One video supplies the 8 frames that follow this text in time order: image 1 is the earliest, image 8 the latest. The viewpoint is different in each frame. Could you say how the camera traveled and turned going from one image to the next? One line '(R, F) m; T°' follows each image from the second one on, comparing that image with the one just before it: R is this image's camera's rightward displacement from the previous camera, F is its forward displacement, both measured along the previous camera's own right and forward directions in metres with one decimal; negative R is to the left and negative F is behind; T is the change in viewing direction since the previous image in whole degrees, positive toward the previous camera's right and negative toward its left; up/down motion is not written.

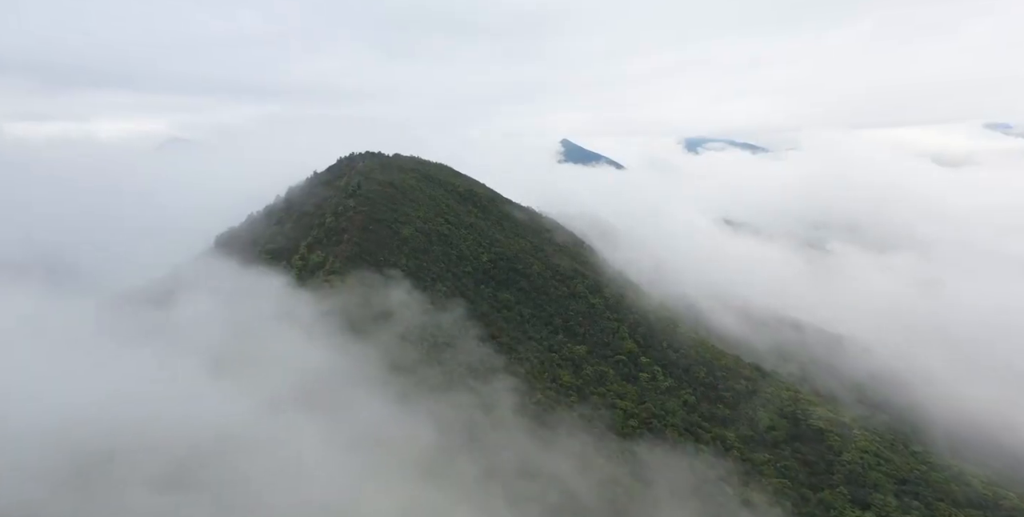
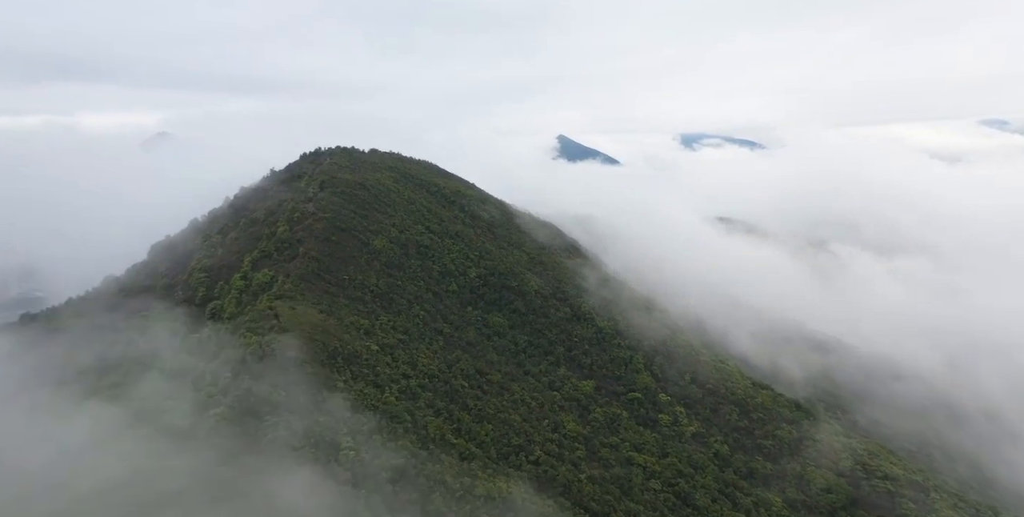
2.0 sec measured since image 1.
(+0.5, +11.8) m; 0°
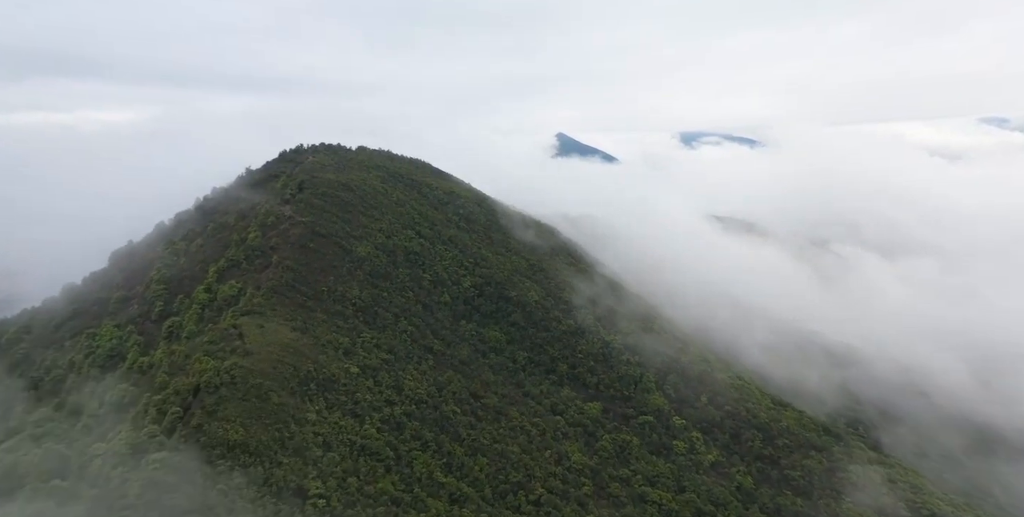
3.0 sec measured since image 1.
(+0.1, +5.6) m; 0°
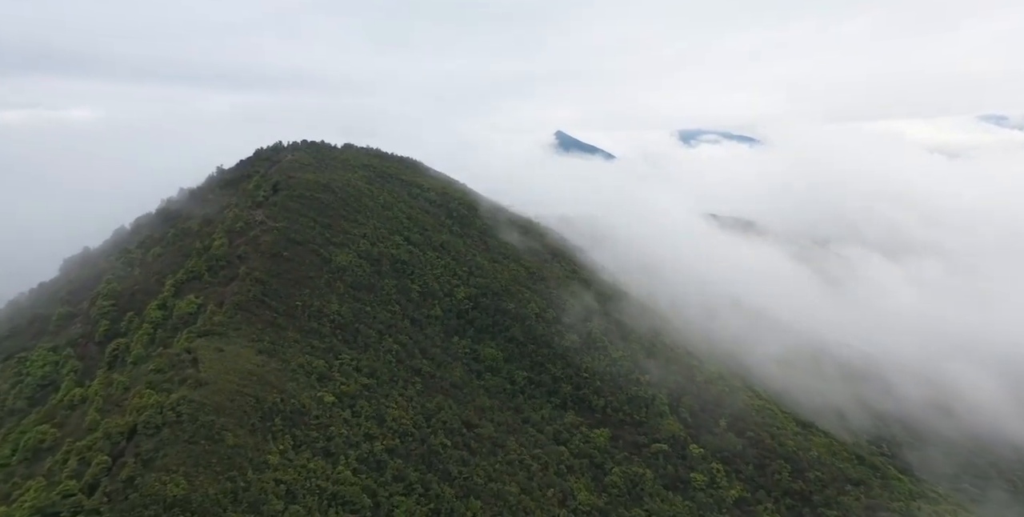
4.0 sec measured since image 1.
(+0.1, +5.5) m; 0°
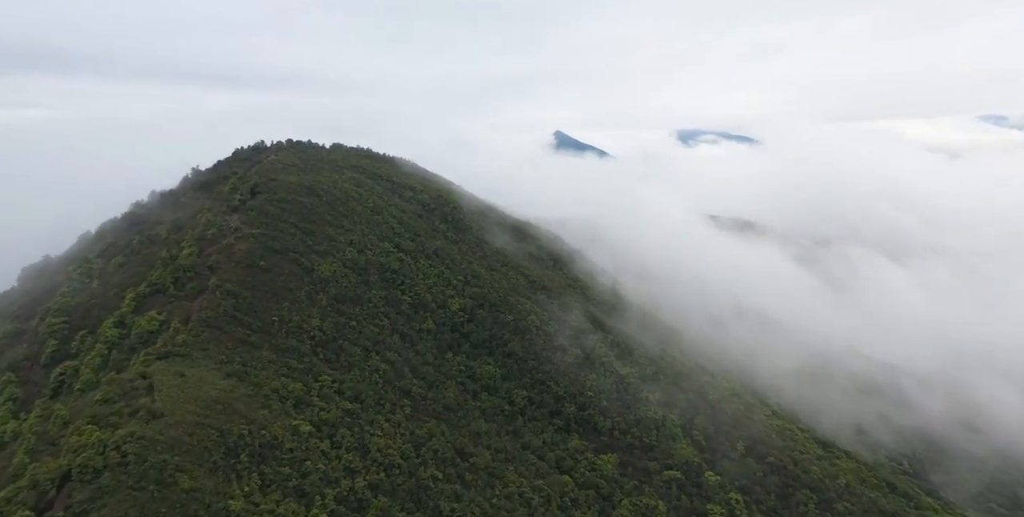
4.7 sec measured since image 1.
(+0.1, +4.0) m; 0°
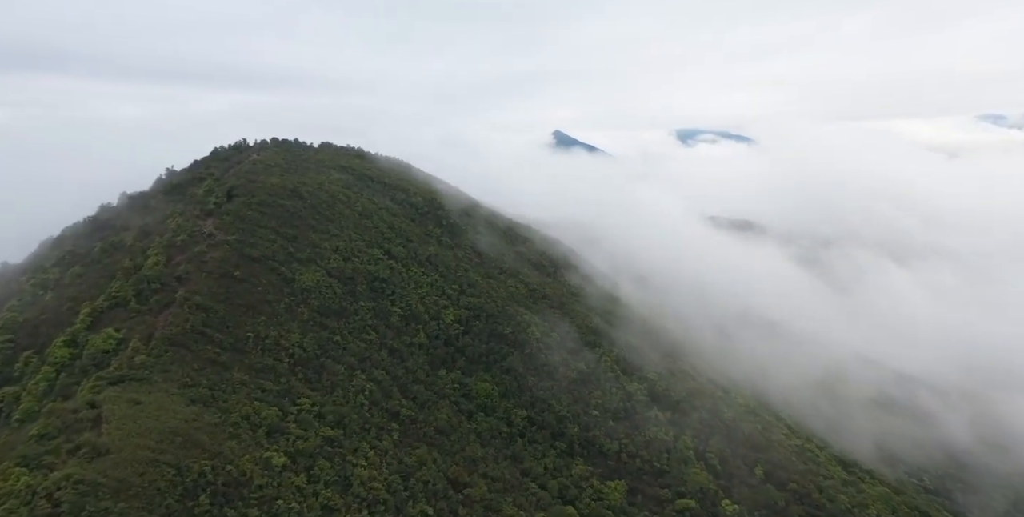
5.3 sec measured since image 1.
(+0.1, +3.6) m; 0°
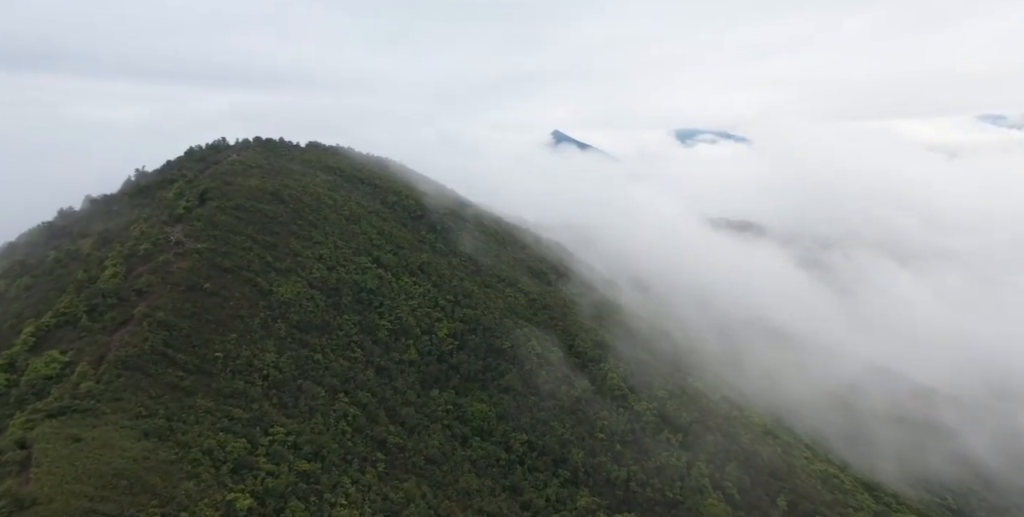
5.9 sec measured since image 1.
(+0.1, +3.6) m; 0°
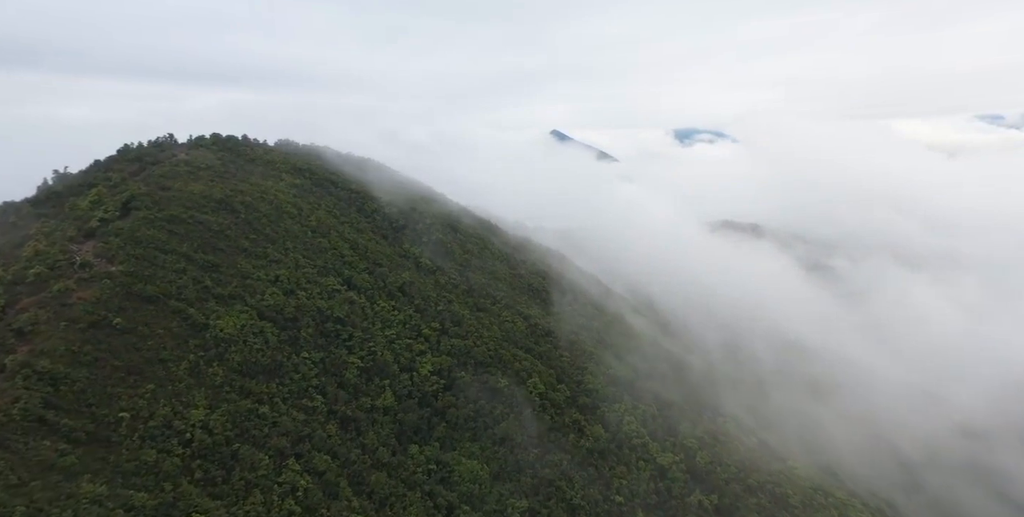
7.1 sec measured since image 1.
(+0.1, +7.4) m; 0°
